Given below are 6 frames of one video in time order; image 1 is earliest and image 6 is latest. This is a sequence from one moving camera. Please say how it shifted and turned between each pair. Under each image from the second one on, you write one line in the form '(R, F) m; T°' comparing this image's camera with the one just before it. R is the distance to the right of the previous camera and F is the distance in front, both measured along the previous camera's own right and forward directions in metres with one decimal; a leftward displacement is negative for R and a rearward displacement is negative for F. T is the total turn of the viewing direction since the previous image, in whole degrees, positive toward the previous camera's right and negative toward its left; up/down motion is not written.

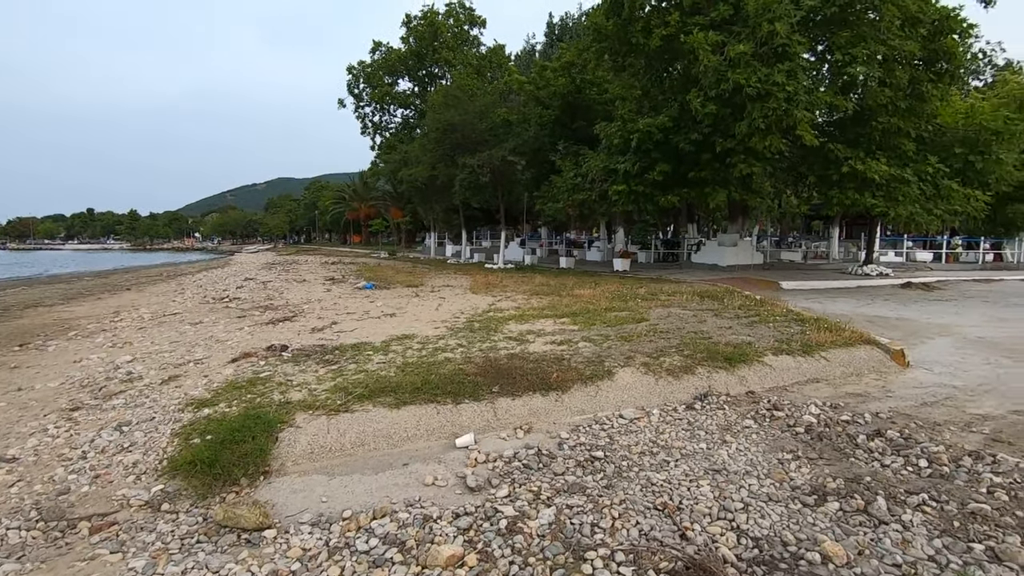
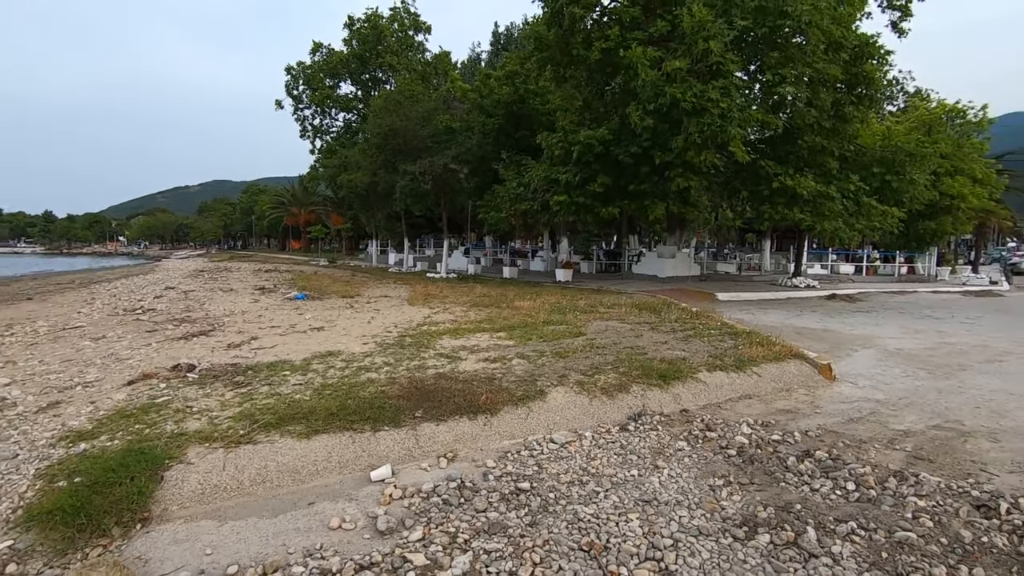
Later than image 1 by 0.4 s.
(+0.2, +0.3) m; +6°
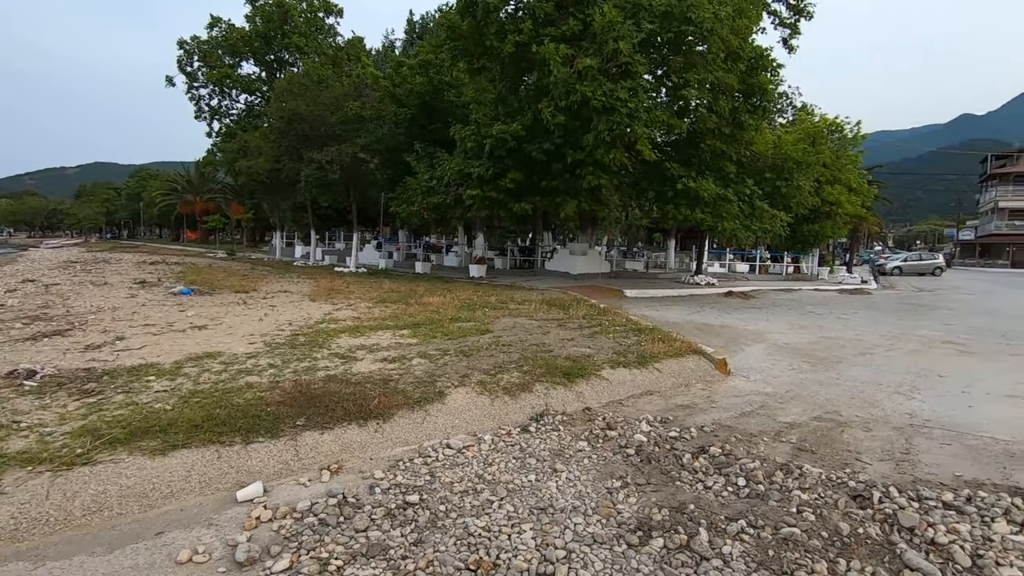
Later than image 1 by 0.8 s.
(+0.2, +0.3) m; +9°
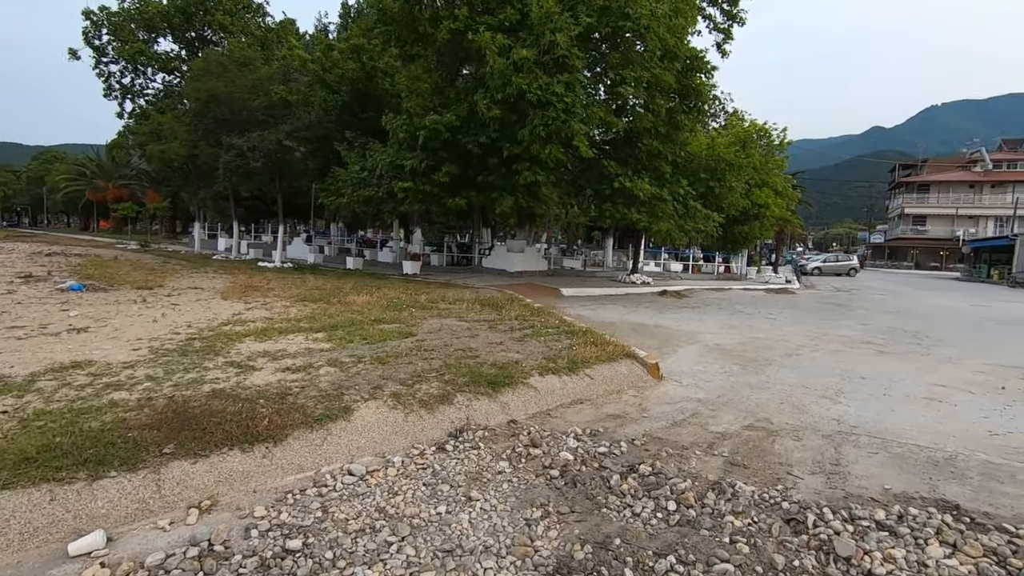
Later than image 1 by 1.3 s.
(+0.2, +0.5) m; +6°
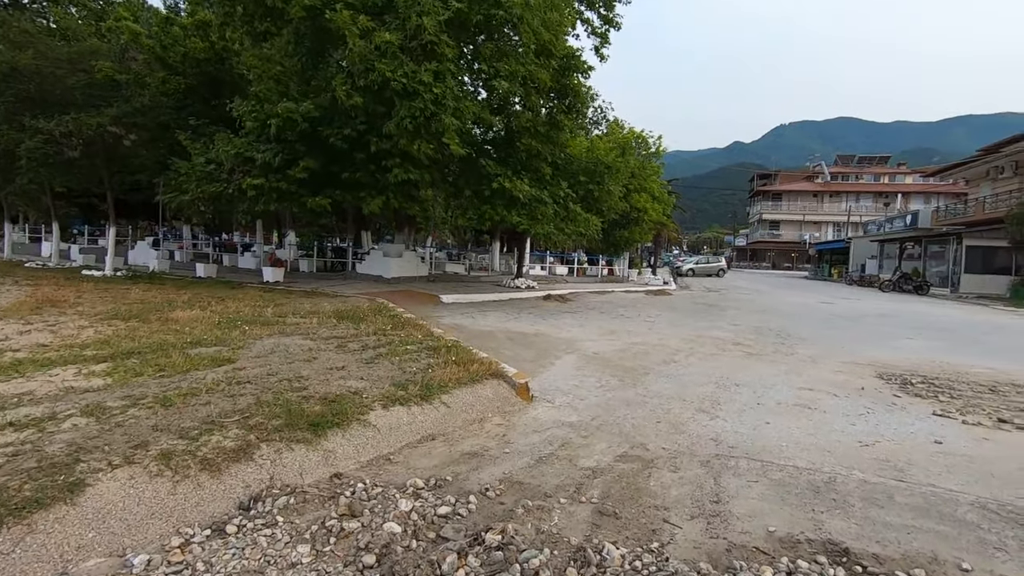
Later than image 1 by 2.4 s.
(+0.6, +1.0) m; +11°
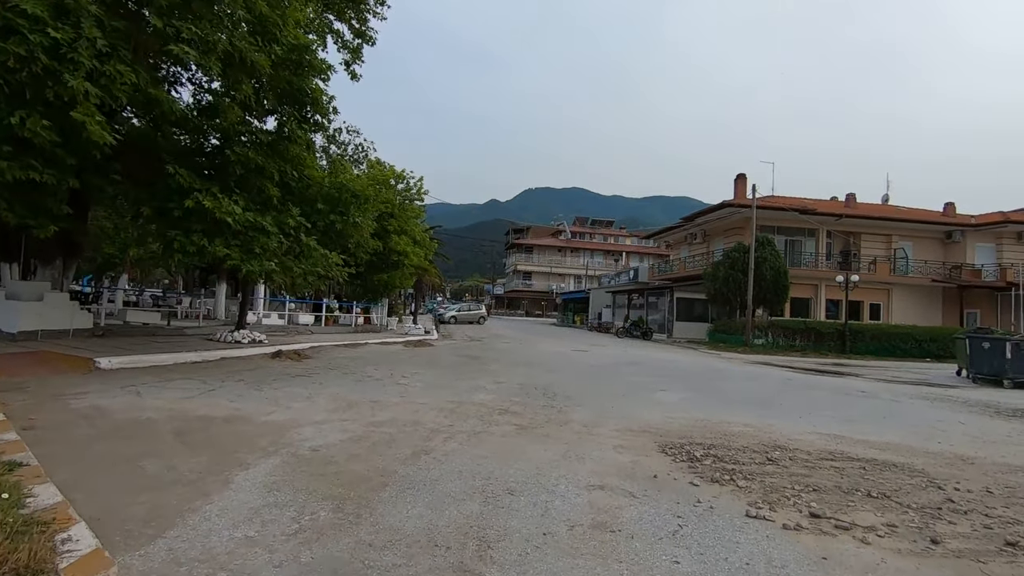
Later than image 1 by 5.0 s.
(+1.0, +2.7) m; +25°
